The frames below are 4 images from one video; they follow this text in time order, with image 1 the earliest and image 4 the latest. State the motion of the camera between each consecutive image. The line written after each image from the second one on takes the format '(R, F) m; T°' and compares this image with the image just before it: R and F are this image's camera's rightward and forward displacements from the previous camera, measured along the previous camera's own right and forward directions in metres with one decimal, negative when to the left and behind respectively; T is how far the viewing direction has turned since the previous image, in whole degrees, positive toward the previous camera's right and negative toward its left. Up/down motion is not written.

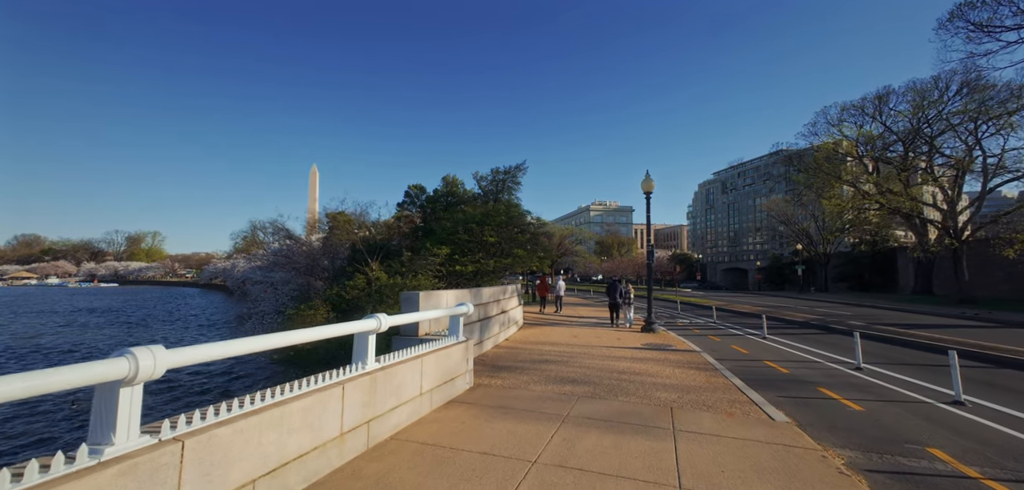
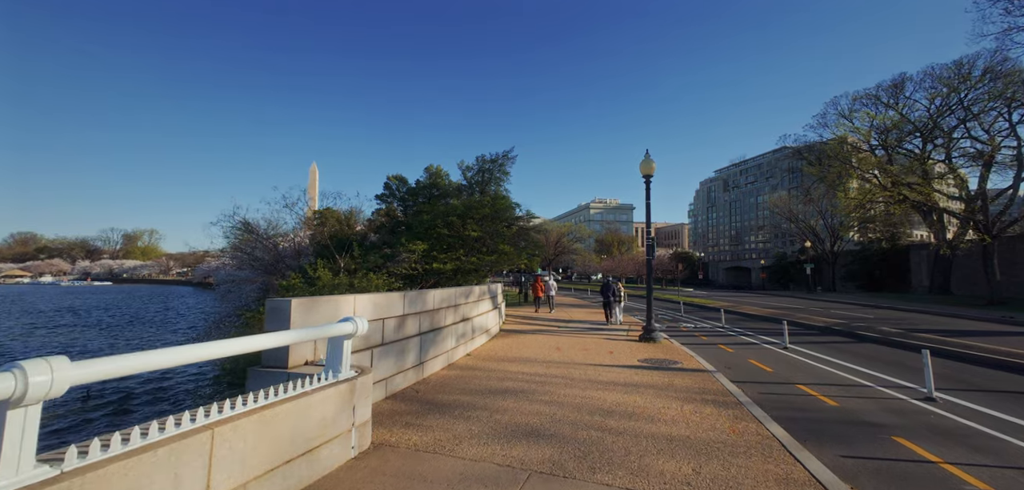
(+0.8, +2.3) m; 0°
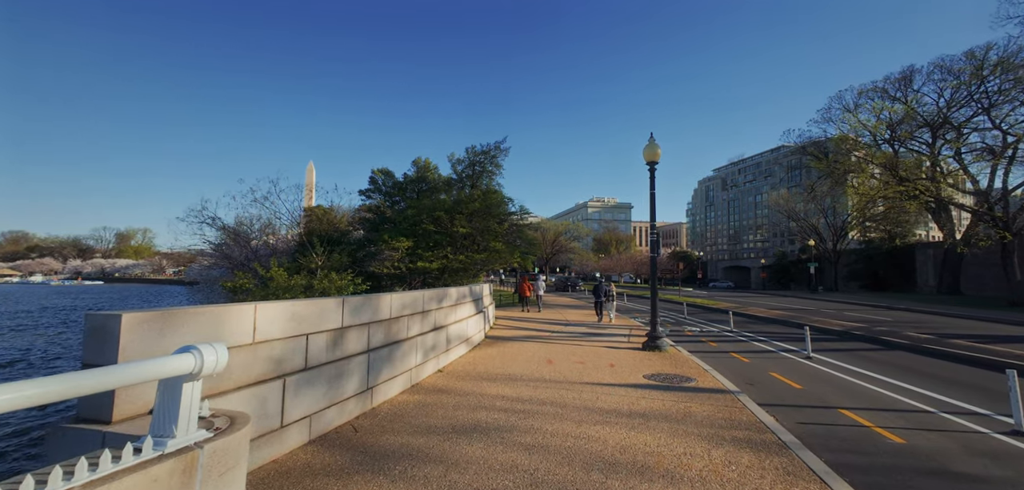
(+0.3, +1.5) m; 0°
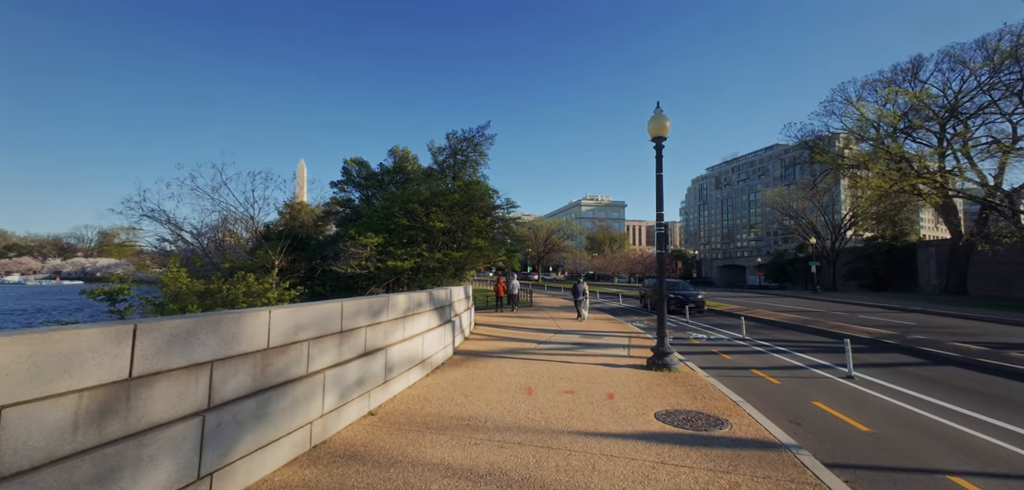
(+0.4, +2.2) m; +1°
